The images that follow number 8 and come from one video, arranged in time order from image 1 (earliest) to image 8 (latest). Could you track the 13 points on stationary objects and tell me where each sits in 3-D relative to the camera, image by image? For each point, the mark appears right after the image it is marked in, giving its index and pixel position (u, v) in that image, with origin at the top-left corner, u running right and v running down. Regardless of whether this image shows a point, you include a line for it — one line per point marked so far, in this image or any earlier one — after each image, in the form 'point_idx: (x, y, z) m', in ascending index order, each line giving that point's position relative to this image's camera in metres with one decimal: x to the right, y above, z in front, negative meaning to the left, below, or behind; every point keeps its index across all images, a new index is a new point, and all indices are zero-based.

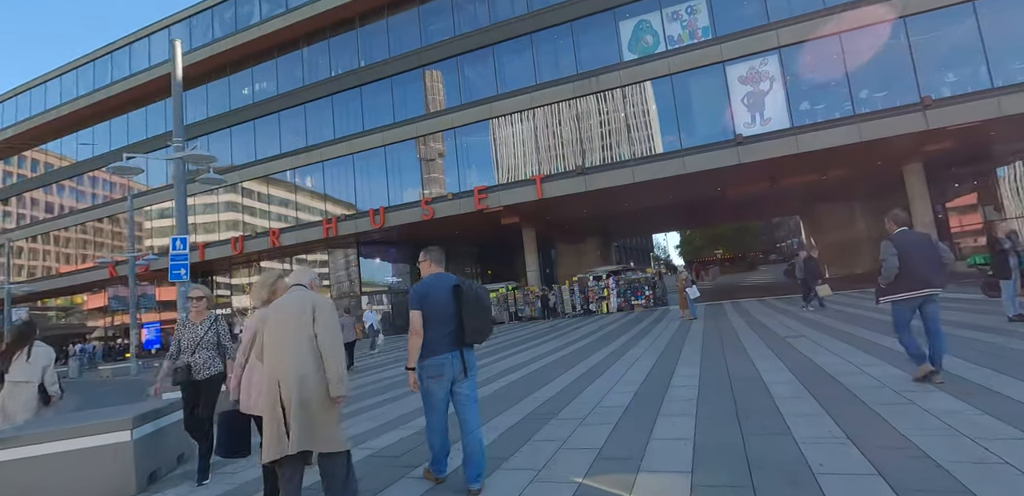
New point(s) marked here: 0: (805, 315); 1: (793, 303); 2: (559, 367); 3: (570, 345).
0: (+9.3, -2.0, +14.8) m
1: (+11.4, -2.2, +18.9) m
2: (+0.9, -2.1, +8.1) m
3: (+1.4, -2.4, +11.7) m
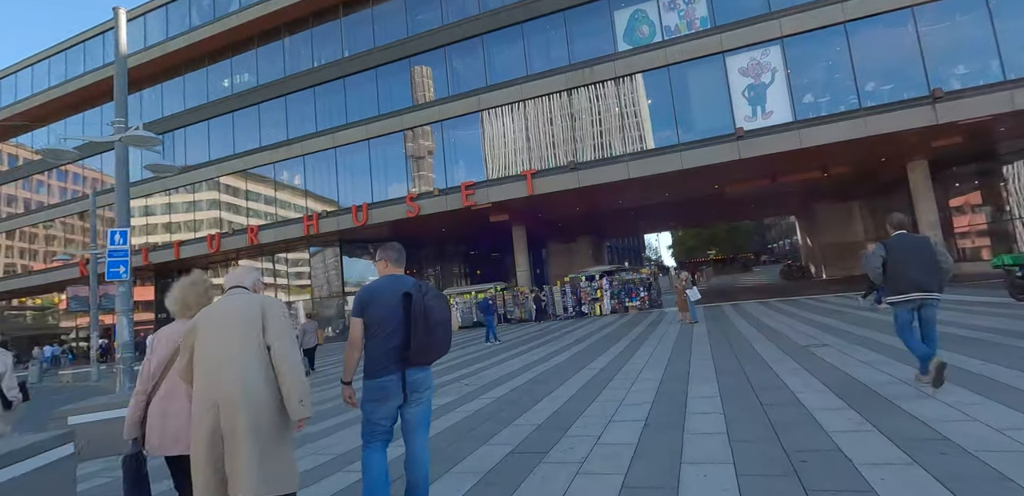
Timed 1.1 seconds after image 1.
0: (+8.9, -2.0, +13.9) m
1: (+11.0, -2.2, +18.0) m
2: (+0.6, -2.0, +7.0) m
3: (+1.1, -2.4, +10.7) m
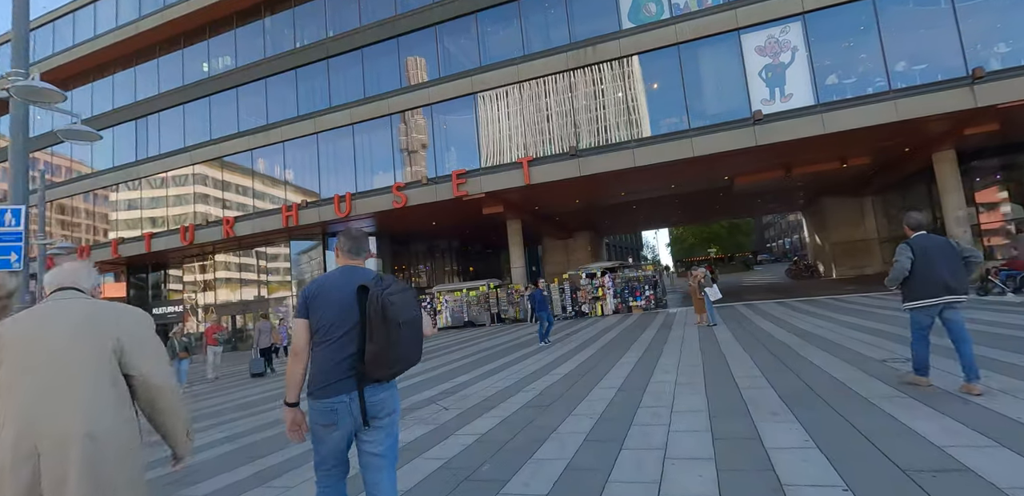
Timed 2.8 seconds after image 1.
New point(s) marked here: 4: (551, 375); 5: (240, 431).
0: (+8.8, -1.8, +12.3) m
1: (+10.8, -2.0, +16.4) m
2: (+0.6, -1.8, +5.3) m
3: (+1.0, -2.2, +9.0) m
4: (+0.6, -2.0, +7.3) m
5: (-3.5, -2.4, +6.0) m
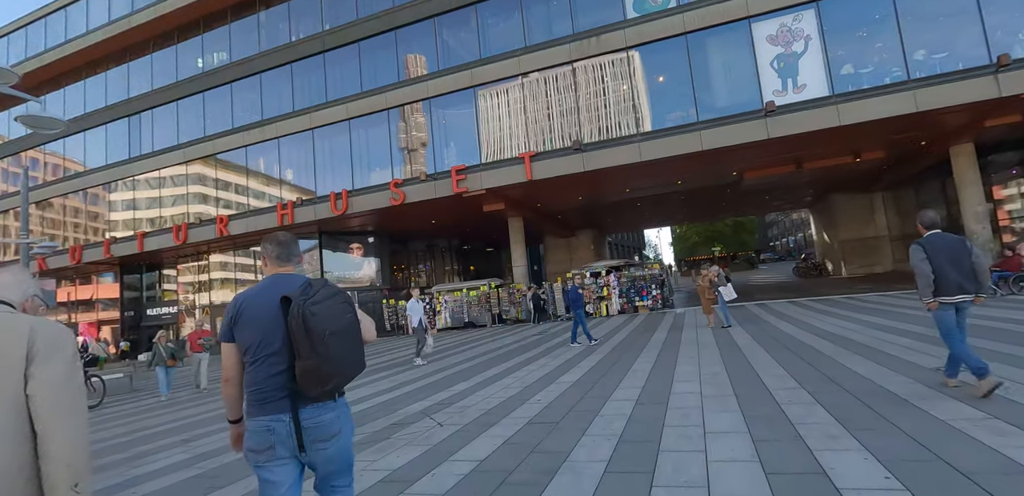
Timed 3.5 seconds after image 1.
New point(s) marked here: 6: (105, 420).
0: (+8.8, -1.7, +11.6) m
1: (+10.8, -1.9, +15.8) m
2: (+0.6, -1.7, +4.7) m
3: (+1.0, -2.1, +8.3) m
4: (+0.7, -1.9, +6.7) m
5: (-3.5, -2.3, +5.4) m
6: (-7.3, -3.1, +8.3) m
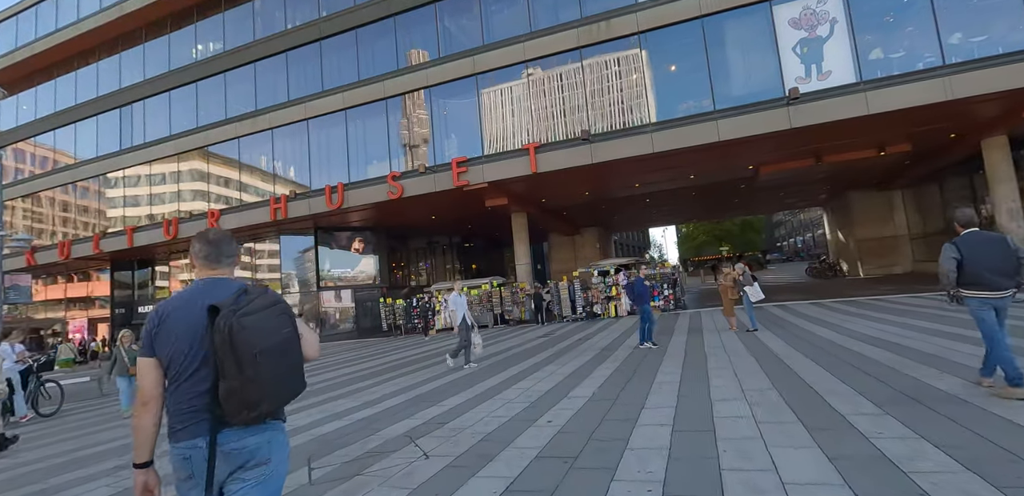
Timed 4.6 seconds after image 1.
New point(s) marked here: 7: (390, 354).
0: (+8.9, -1.7, +10.5) m
1: (+10.9, -1.8, +14.7) m
2: (+0.6, -1.6, +3.6) m
3: (+1.1, -2.0, +7.3) m
4: (+0.7, -1.8, +5.6) m
5: (-3.4, -2.2, +4.4) m
6: (-7.3, -2.9, +7.4) m
7: (-4.0, -3.5, +15.3) m
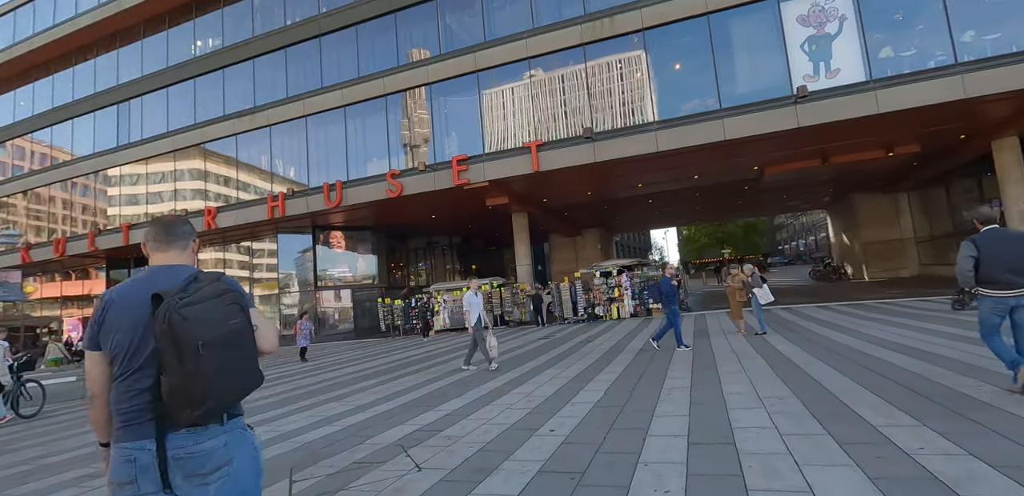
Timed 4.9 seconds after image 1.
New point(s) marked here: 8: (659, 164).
0: (+8.9, -1.7, +10.2) m
1: (+10.9, -1.9, +14.3) m
2: (+0.6, -1.6, +3.3) m
3: (+1.1, -1.9, +7.0) m
4: (+0.7, -1.8, +5.3) m
5: (-3.4, -2.1, +4.0) m
6: (-7.3, -2.8, +7.0) m
7: (-4.0, -3.4, +14.9) m
8: (+5.9, +3.4, +18.8) m
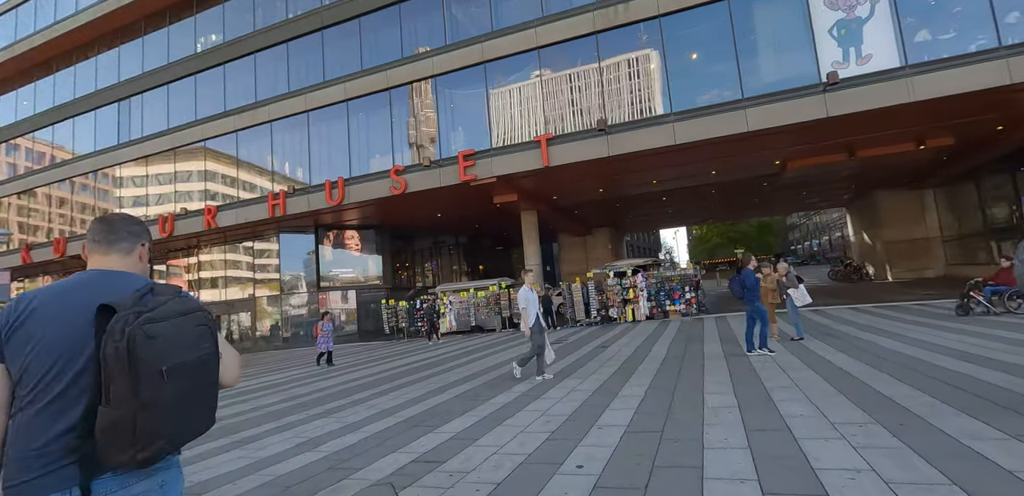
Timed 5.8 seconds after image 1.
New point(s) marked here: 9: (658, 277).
0: (+9.1, -1.6, +9.2) m
1: (+11.2, -1.8, +13.3) m
2: (+0.7, -1.5, +2.5) m
3: (+1.3, -1.9, +6.1) m
4: (+0.9, -1.7, +4.4) m
5: (-3.3, -2.0, +3.2) m
6: (-7.1, -2.8, +6.3) m
7: (-3.7, -3.4, +14.1) m
8: (+6.3, +3.4, +17.9) m
9: (+5.4, -1.1, +17.3) m
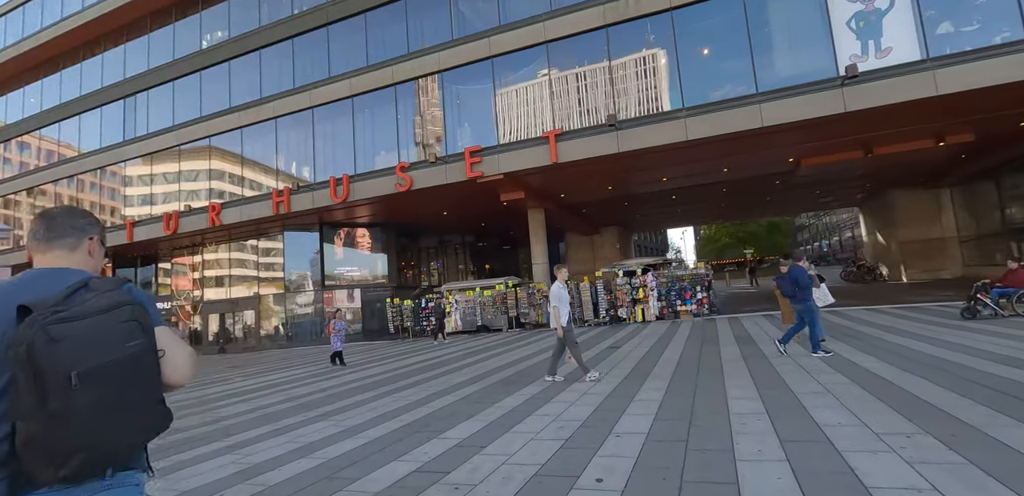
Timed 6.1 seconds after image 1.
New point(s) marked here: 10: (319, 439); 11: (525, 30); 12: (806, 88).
0: (+9.3, -1.6, +8.8) m
1: (+11.4, -1.8, +12.9) m
2: (+0.8, -1.5, +2.1) m
3: (+1.4, -1.8, +5.8) m
4: (+0.9, -1.6, +4.1) m
5: (-3.2, -2.0, +2.9) m
6: (-7.0, -2.7, +6.1) m
7: (-3.5, -3.3, +13.9) m
8: (+6.5, +3.5, +17.5) m
9: (+5.6, -1.1, +16.9) m
10: (-2.0, -2.0, +4.9) m
11: (+0.5, +8.3, +17.8) m
12: (+9.0, +4.9, +14.3) m
